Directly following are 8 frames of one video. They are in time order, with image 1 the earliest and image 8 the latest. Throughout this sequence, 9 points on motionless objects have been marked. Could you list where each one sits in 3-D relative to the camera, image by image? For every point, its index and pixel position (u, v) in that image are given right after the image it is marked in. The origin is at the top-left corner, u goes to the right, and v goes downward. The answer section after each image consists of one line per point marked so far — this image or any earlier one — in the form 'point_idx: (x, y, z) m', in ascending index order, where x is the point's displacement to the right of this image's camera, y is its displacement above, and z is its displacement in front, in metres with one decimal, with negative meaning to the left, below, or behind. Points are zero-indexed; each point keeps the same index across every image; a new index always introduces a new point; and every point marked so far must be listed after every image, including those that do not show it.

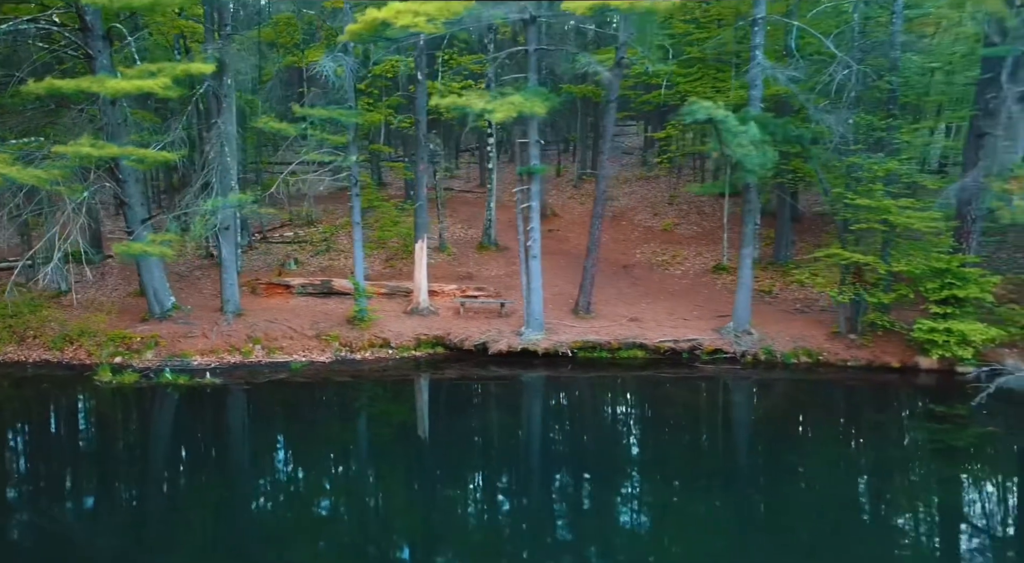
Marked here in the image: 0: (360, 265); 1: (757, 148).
0: (-3.3, +0.4, +16.2) m
1: (+3.9, +2.1, +11.8) m
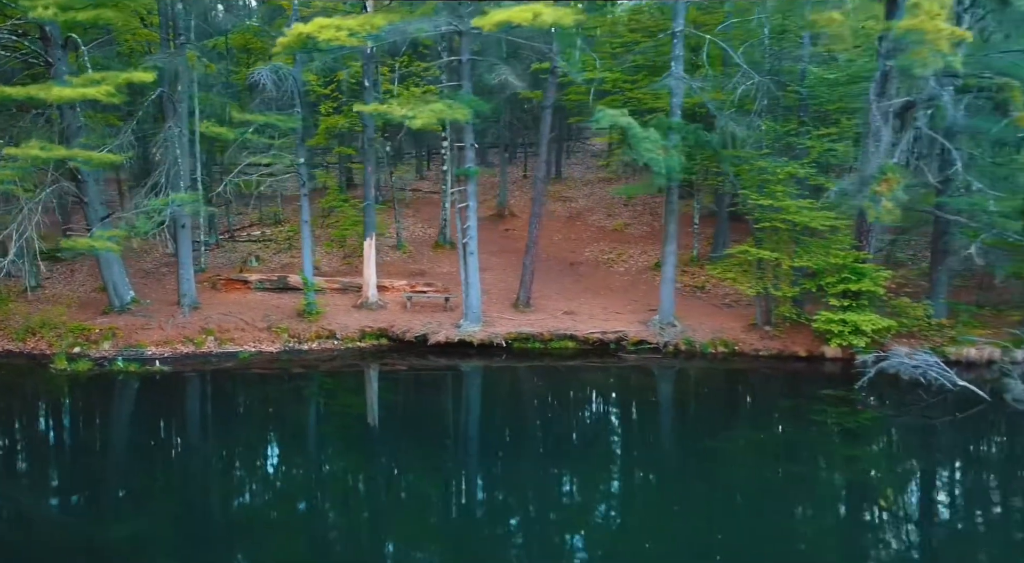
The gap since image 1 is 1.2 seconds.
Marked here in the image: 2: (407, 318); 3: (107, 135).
0: (-4.6, +0.5, +17.1) m
1: (+2.7, +2.2, +12.8) m
2: (-2.4, -0.8, +17.2) m
3: (-7.5, +2.7, +14.1) m
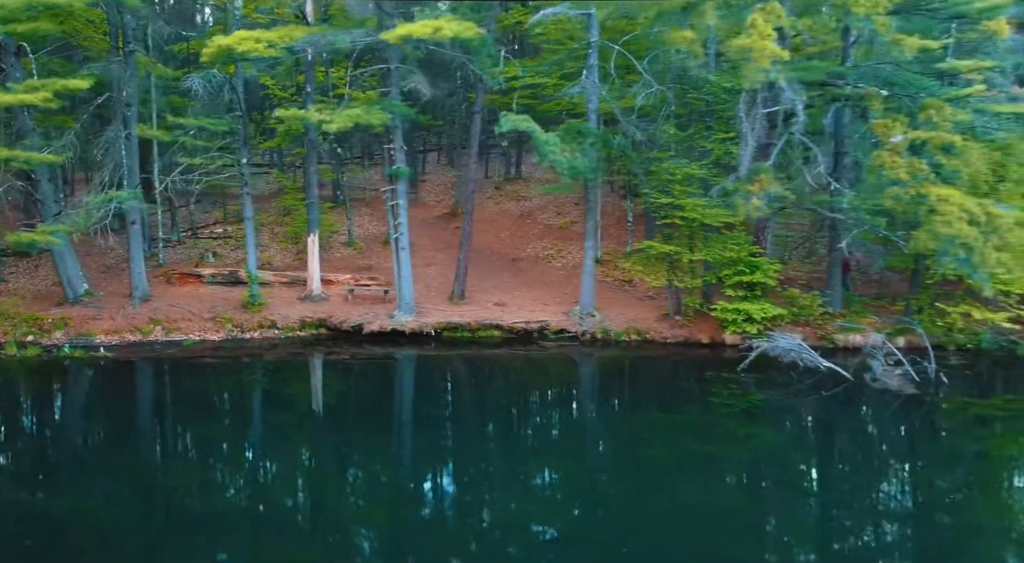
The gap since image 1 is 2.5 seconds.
0: (-6.2, +0.6, +18.1) m
1: (+1.2, +2.3, +13.9) m
2: (-4.0, -0.7, +18.3) m
3: (-9.0, +2.9, +15.1) m
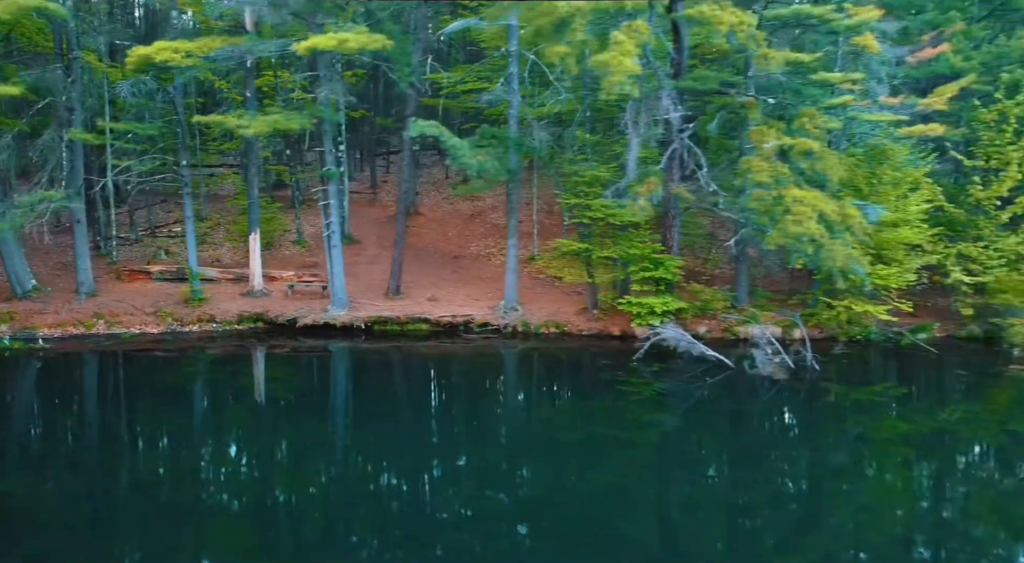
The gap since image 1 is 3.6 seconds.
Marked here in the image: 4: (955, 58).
0: (-7.9, +0.7, +19.0) m
1: (-0.5, +2.4, +14.8) m
2: (-5.7, -0.6, +19.1) m
3: (-10.7, +3.0, +15.9) m
4: (+8.7, +4.4, +14.8) m
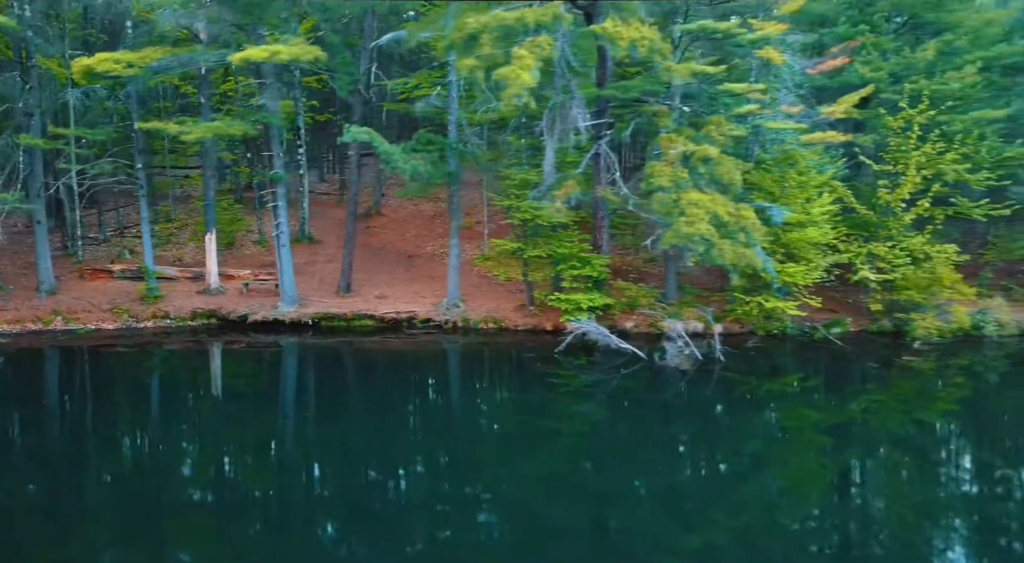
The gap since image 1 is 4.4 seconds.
0: (-9.3, +0.8, +19.7) m
1: (-1.9, +2.5, +15.7) m
2: (-7.1, -0.5, +19.9) m
3: (-12.1, +3.0, +16.7) m
4: (+7.3, +4.4, +15.8) m
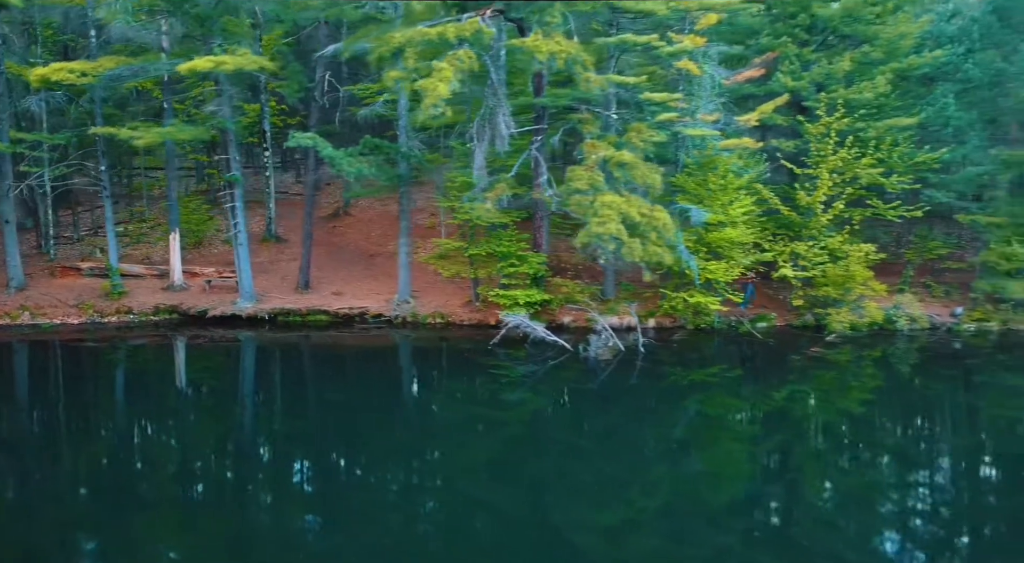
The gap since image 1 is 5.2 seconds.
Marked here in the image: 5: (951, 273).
0: (-10.7, +0.9, +20.6) m
1: (-3.2, +2.5, +16.6) m
2: (-8.5, -0.4, +20.8) m
3: (-13.4, +3.1, +17.5) m
4: (+6.0, +4.5, +16.8) m
5: (+11.4, +0.2, +19.9) m
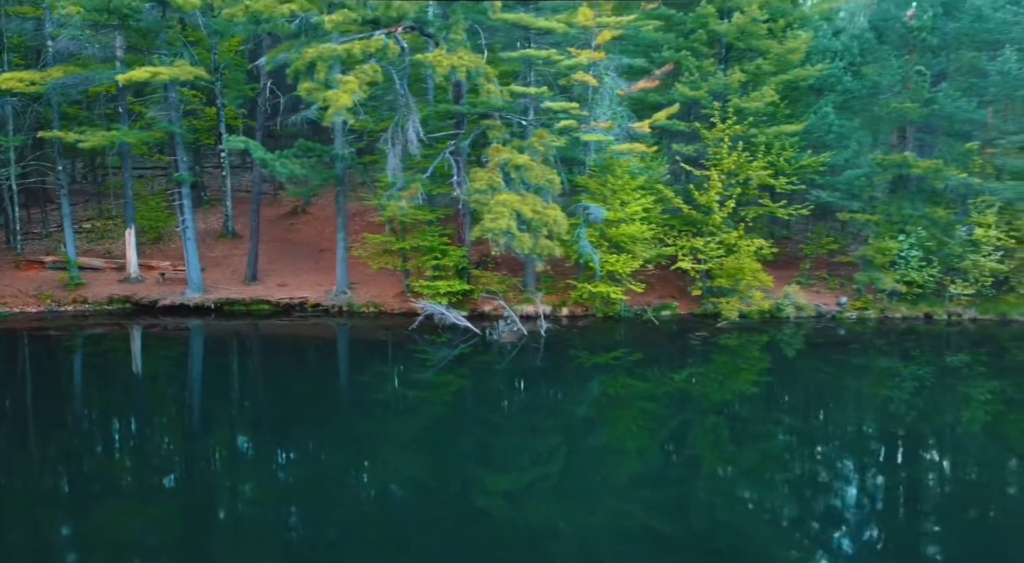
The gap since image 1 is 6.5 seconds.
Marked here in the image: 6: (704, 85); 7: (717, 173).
0: (-12.7, +1.1, +22.1) m
1: (-5.2, +2.8, +18.2) m
2: (-10.5, -0.2, +22.3) m
3: (-15.4, +3.3, +19.0) m
4: (+4.1, +4.7, +18.5) m
5: (+9.4, +0.4, +21.7) m
6: (+4.7, +4.9, +19.0) m
7: (+5.0, +2.7, +18.8) m
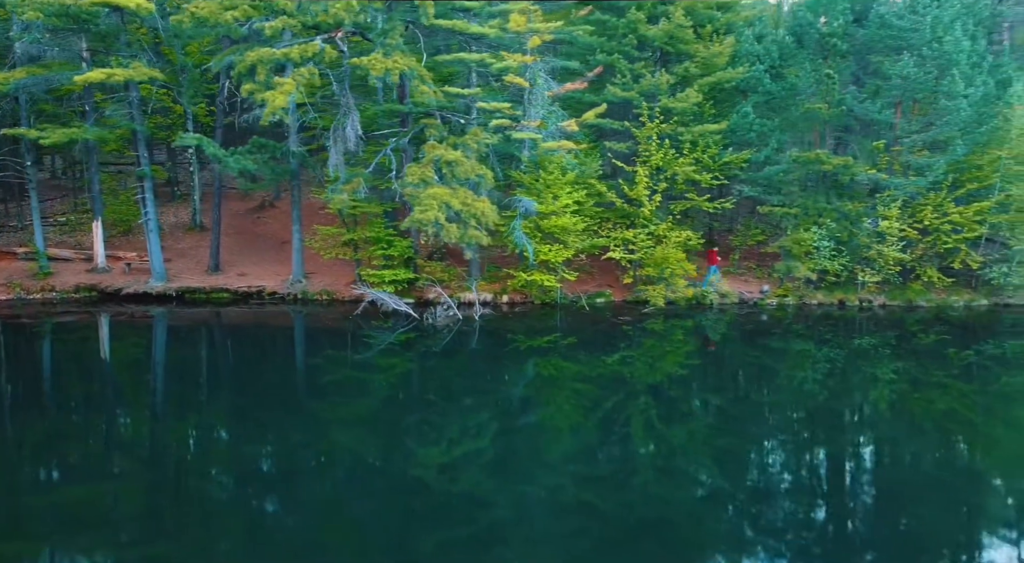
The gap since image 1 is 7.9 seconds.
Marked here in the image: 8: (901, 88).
0: (-14.3, +1.4, +23.2) m
1: (-6.7, +3.0, +19.4) m
2: (-12.1, +0.1, +23.5) m
3: (-16.9, +3.6, +20.0) m
4: (+2.5, +5.0, +19.8) m
5: (+7.8, +0.7, +23.0) m
6: (+3.2, +5.2, +20.2) m
7: (+3.5, +3.0, +20.1) m
8: (+9.6, +4.8, +18.9) m
